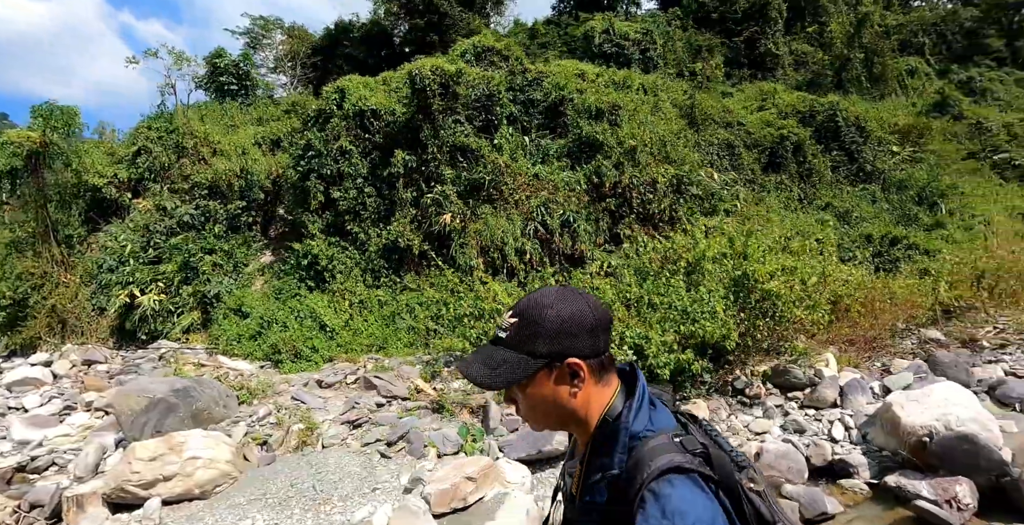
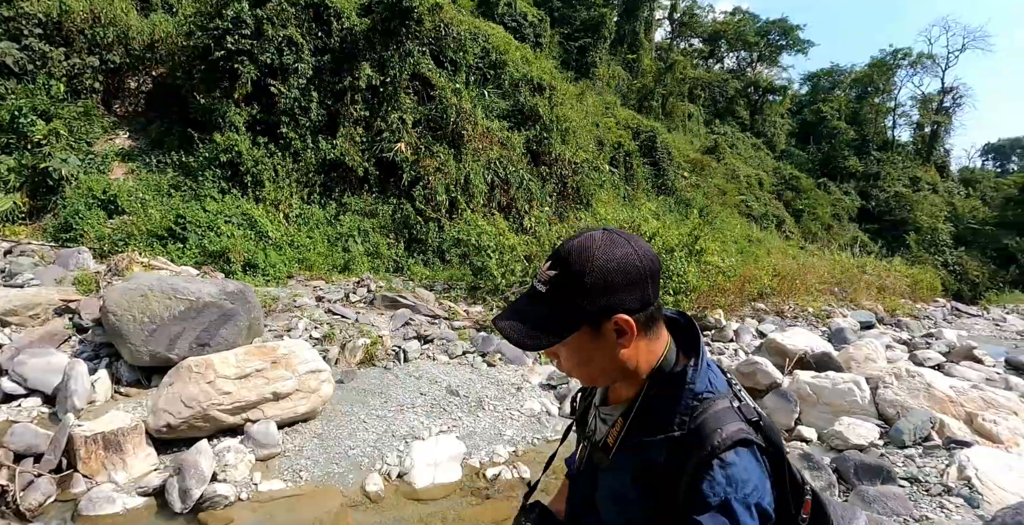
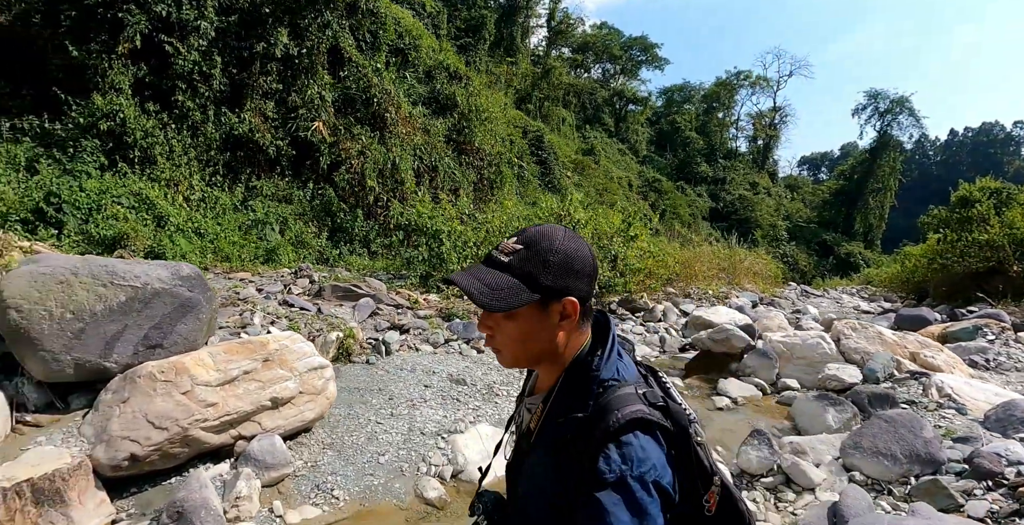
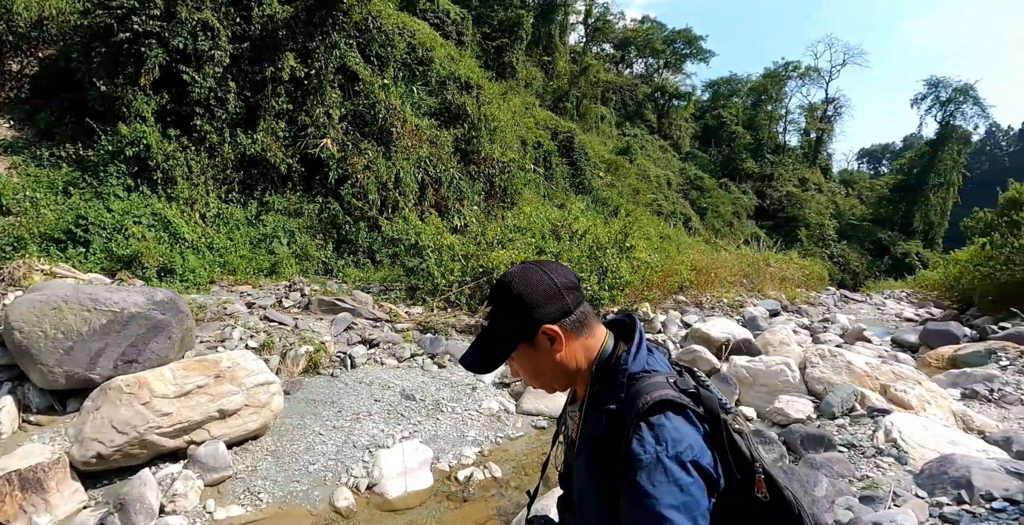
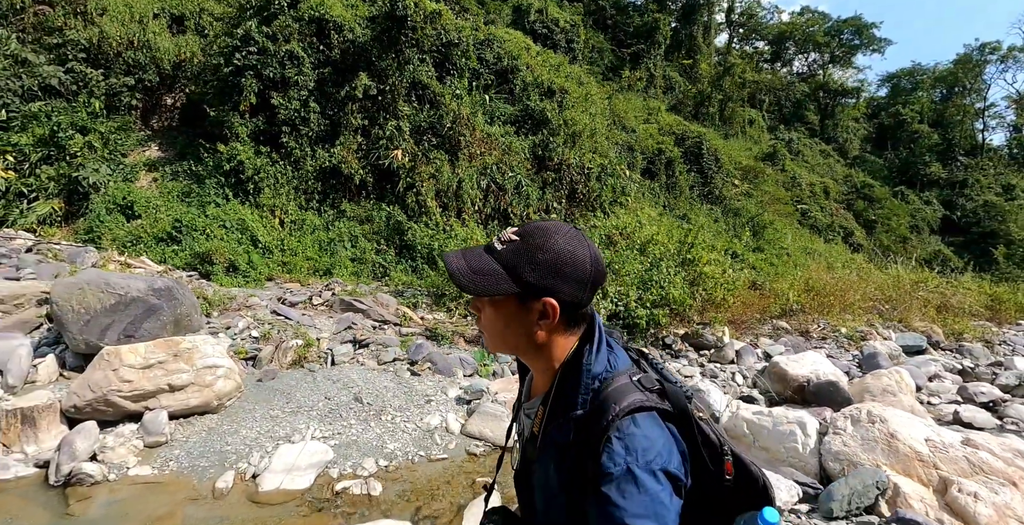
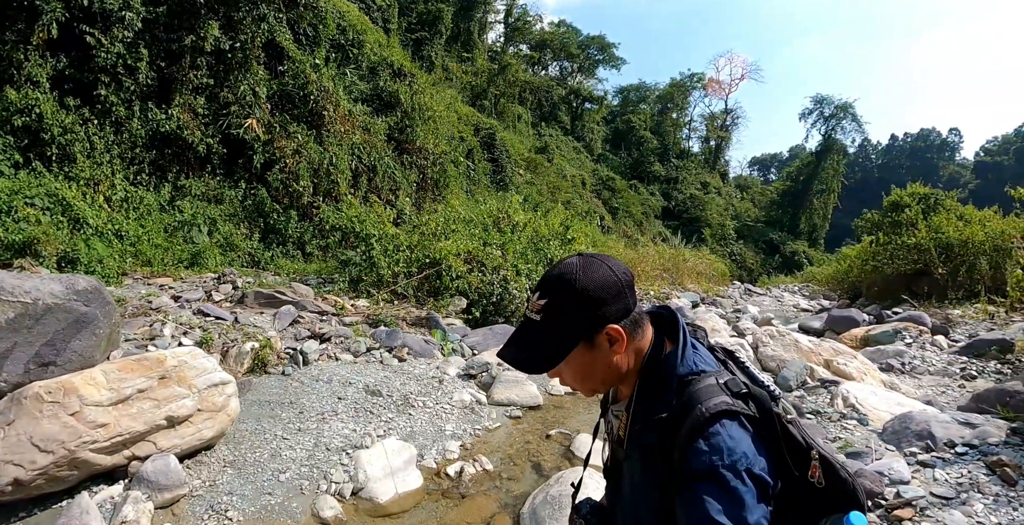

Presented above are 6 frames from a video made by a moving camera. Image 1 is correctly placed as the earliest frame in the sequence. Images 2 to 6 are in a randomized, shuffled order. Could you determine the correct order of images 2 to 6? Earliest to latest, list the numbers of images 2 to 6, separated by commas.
5, 2, 4, 6, 3
